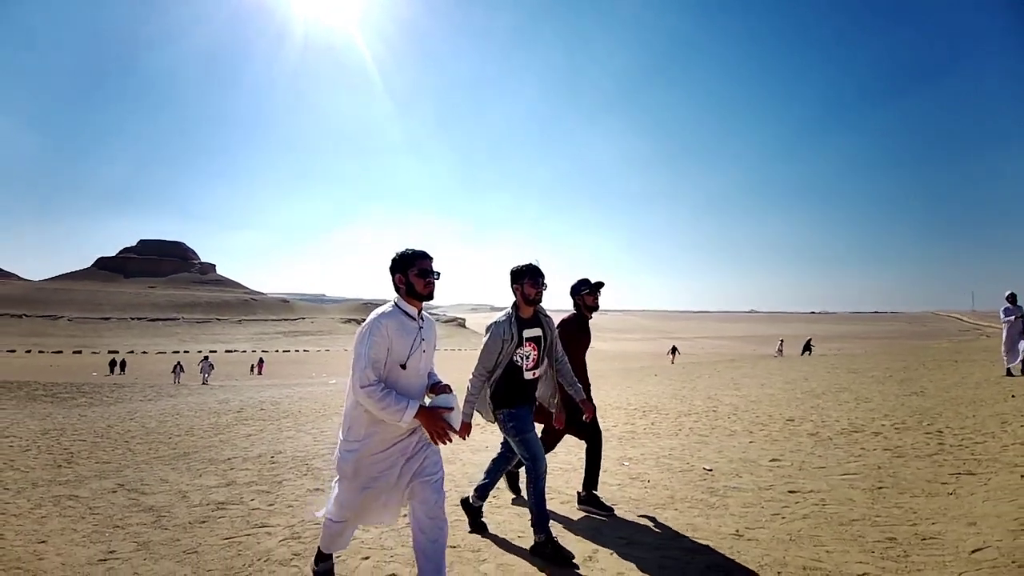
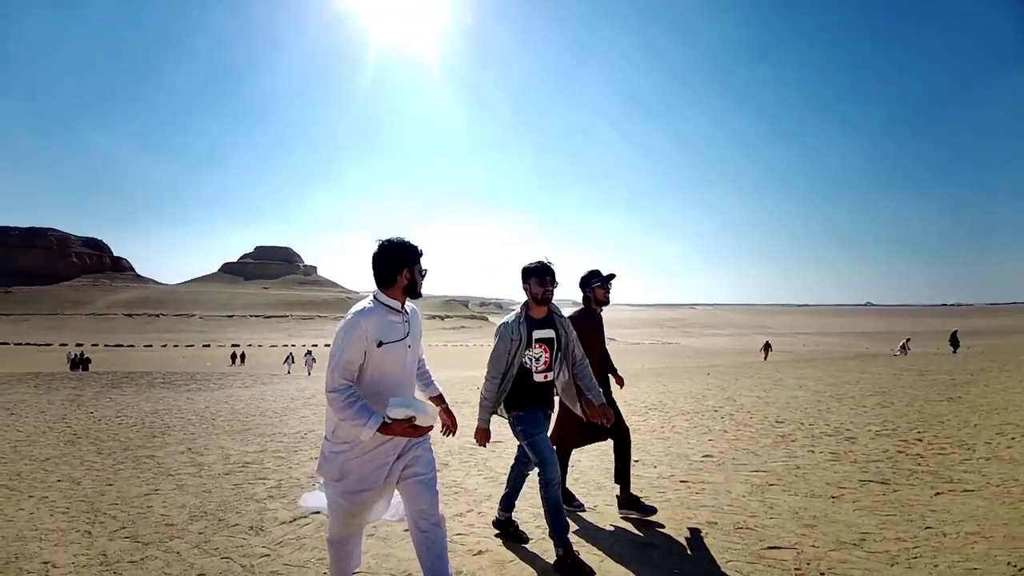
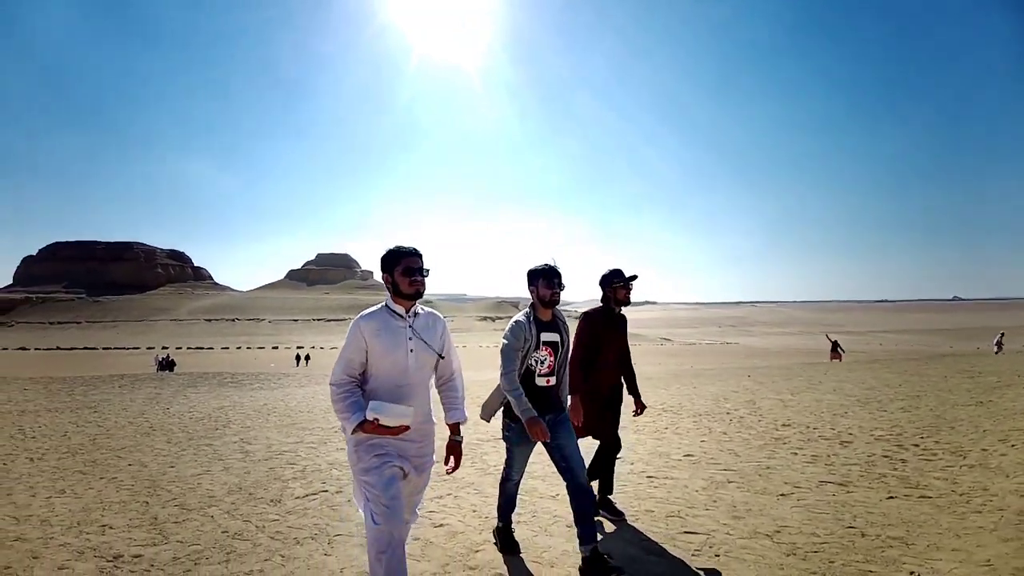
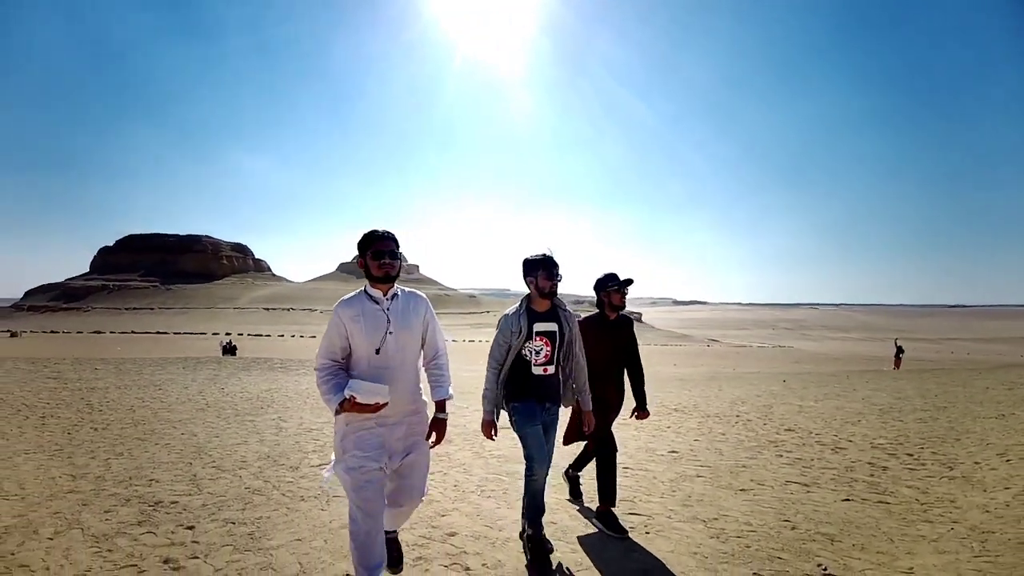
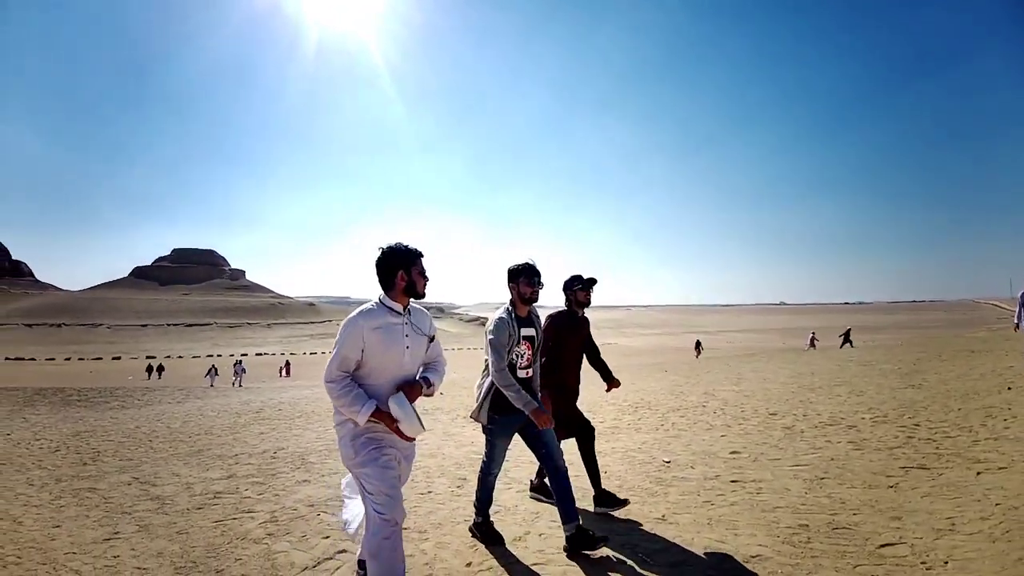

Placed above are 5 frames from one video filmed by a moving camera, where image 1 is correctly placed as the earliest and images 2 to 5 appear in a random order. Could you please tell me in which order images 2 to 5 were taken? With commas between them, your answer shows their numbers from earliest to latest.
5, 2, 3, 4
